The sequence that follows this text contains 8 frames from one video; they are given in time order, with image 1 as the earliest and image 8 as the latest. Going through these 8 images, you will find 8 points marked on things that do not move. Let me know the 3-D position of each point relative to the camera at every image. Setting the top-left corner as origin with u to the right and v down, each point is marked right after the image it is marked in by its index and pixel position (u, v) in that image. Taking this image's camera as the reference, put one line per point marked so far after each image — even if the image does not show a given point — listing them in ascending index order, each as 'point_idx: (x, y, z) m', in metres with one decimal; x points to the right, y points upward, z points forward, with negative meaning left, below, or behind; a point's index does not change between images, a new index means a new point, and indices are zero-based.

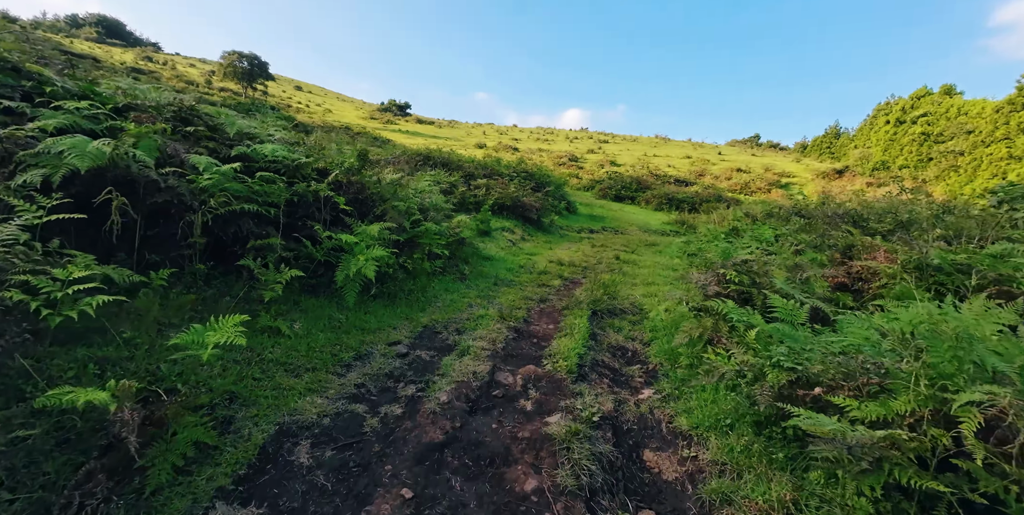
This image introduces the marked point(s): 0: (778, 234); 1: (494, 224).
0: (+5.5, +0.5, +8.7) m
1: (-0.6, +1.1, +13.4) m
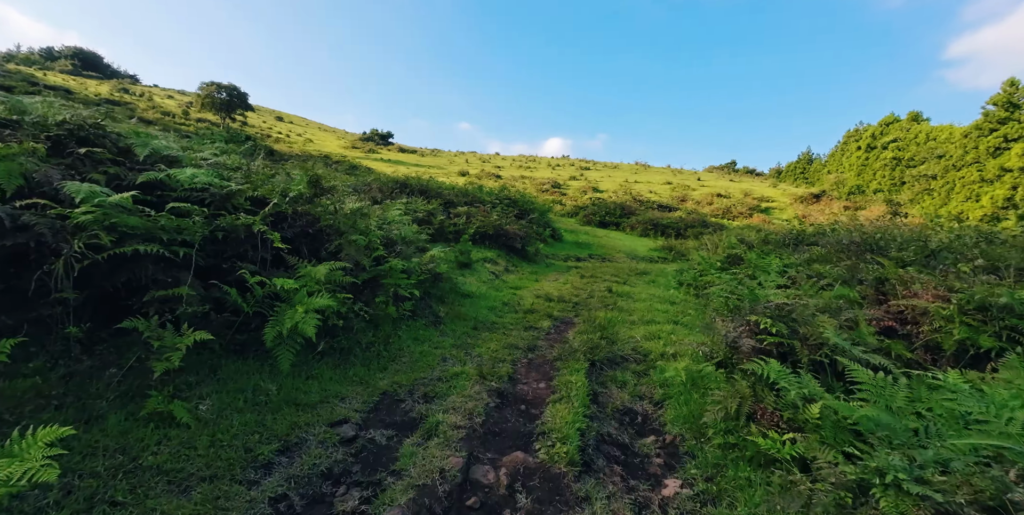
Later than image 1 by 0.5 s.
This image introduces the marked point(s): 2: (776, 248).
0: (+5.1, -0.1, +7.8) m
1: (-1.1, +0.1, +12.4) m
2: (+7.4, +0.2, +11.8) m
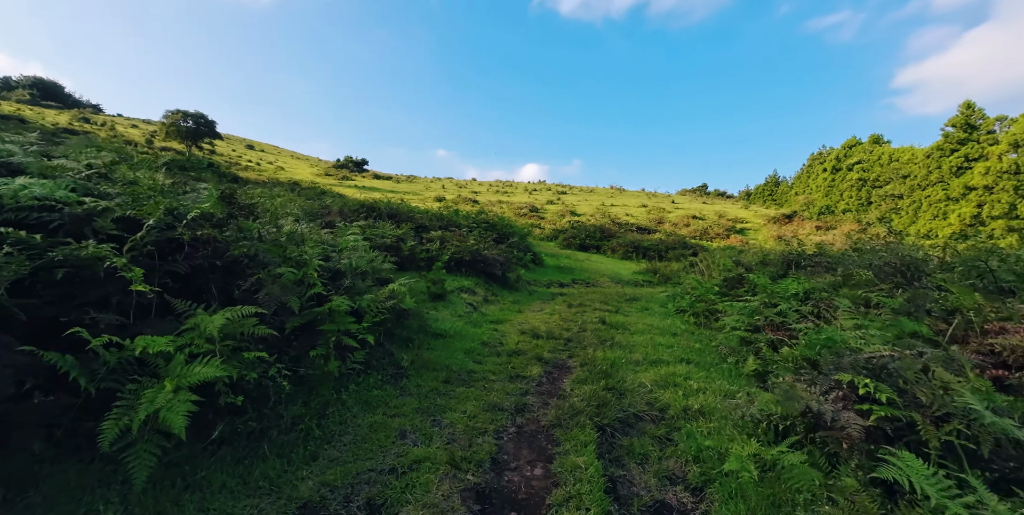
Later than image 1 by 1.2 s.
0: (+4.8, -0.5, +6.8) m
1: (-1.6, -0.7, +11.1) m
2: (+6.8, -0.4, +10.9) m
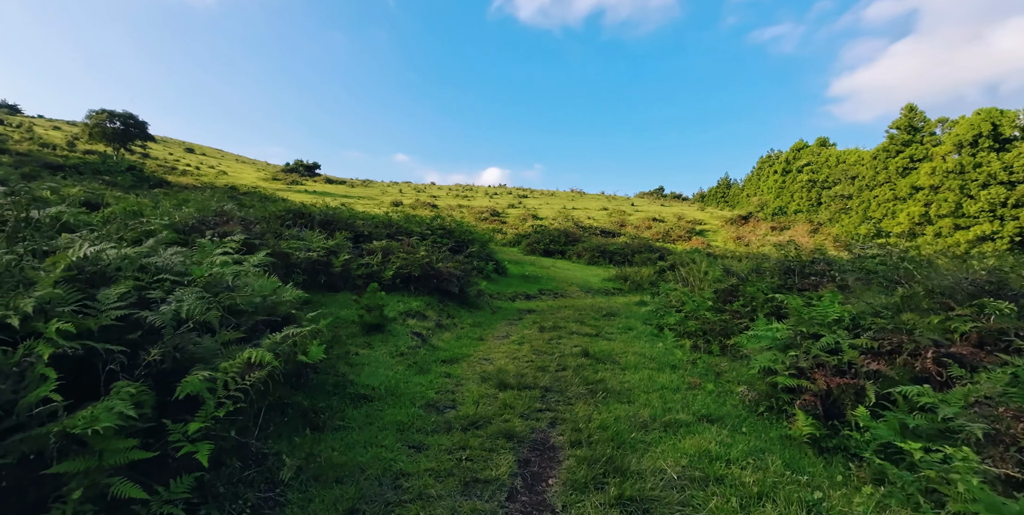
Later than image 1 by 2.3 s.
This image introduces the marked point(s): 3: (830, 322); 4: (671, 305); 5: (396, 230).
0: (+4.3, -0.7, +5.2) m
1: (-2.5, -1.1, +8.9) m
2: (+5.9, -0.6, +9.5) m
3: (+4.0, -0.8, +5.3) m
4: (+4.2, -1.2, +11.2) m
5: (-4.4, +1.0, +15.9) m
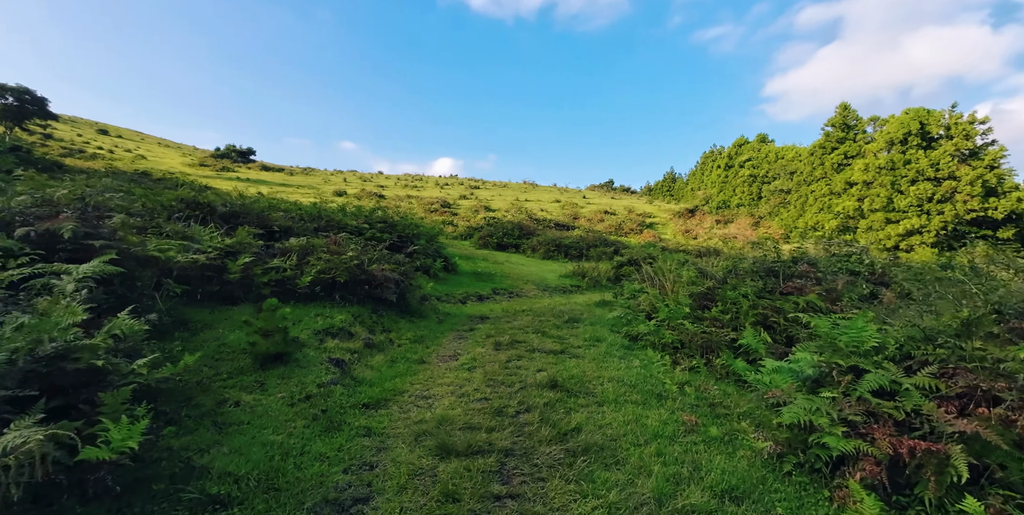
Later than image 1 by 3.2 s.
0: (+3.8, -0.8, +4.1) m
1: (-3.4, -1.2, +6.9) m
2: (+4.9, -0.6, +8.5) m
3: (+3.5, -0.9, +4.1) m
4: (+3.1, -1.2, +10.0) m
5: (-6.0, +1.1, +13.7) m
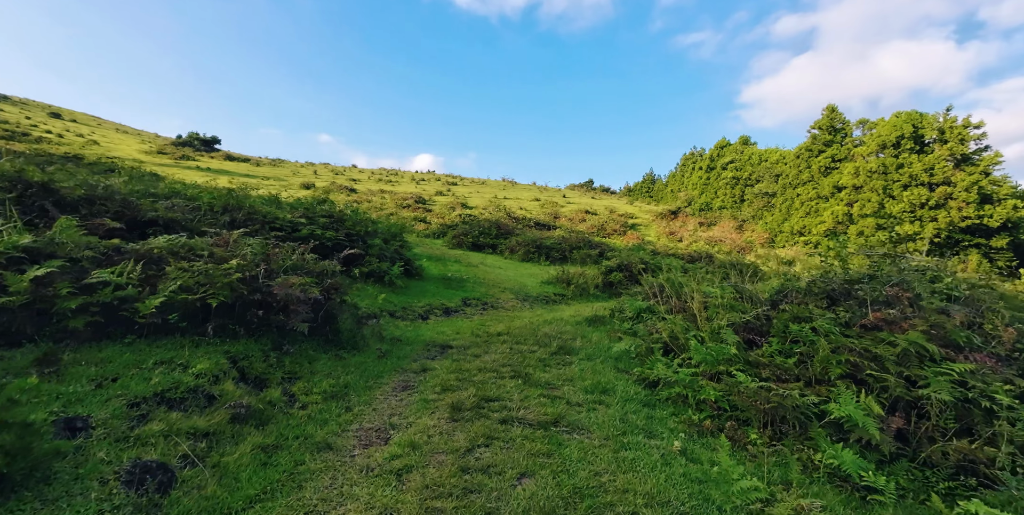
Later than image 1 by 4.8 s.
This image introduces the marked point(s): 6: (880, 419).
0: (+3.6, -1.0, +1.5) m
1: (-3.7, -1.3, +4.0) m
2: (+4.5, -0.9, +6.0) m
3: (+3.3, -1.2, +1.6) m
4: (+2.5, -1.4, +7.4) m
5: (-6.7, +1.0, +10.6) m
6: (+4.0, -1.8, +4.6) m
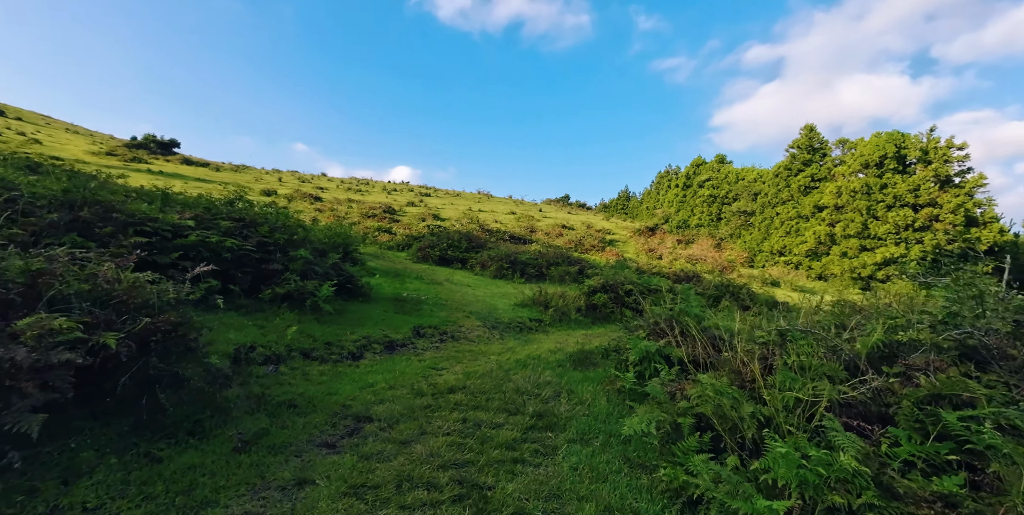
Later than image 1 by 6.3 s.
0: (+3.4, -1.2, -1.1) m
1: (-4.1, -1.4, +1.0) m
2: (+4.1, -1.2, +3.4) m
3: (+3.1, -1.3, -1.0) m
4: (+2.0, -1.8, +4.8) m
5: (-7.3, +0.8, +7.5) m
6: (+3.6, -2.0, +2.0) m
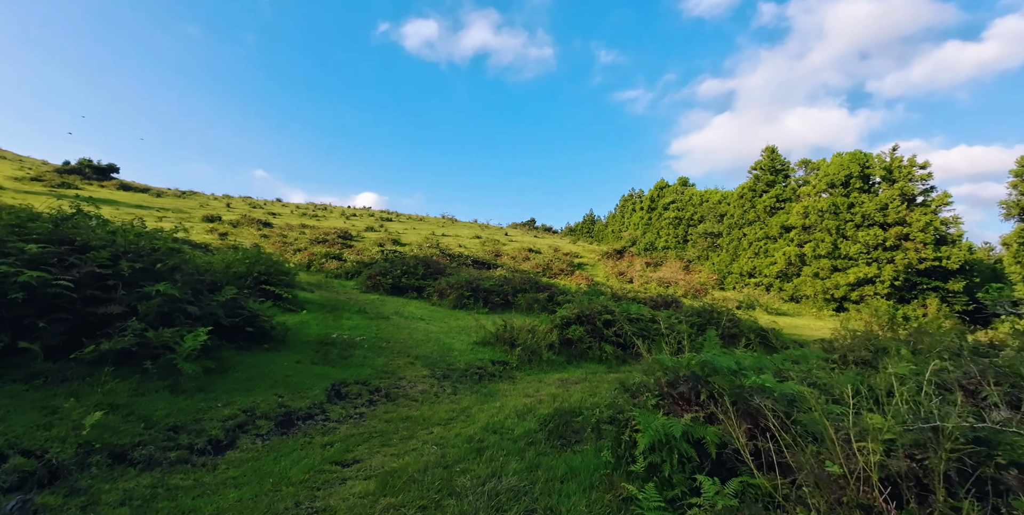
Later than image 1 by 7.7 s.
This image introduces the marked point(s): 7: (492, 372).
0: (+3.4, -1.0, -3.4) m
1: (-4.2, -1.4, -2.0) m
2: (+3.7, -1.3, +1.1) m
3: (+3.1, -1.1, -3.4) m
4: (+1.6, -2.0, +2.3) m
5: (-8.0, +0.3, +4.4) m
6: (+3.4, -2.0, -0.4) m
7: (-0.4, -2.9, +10.8) m
